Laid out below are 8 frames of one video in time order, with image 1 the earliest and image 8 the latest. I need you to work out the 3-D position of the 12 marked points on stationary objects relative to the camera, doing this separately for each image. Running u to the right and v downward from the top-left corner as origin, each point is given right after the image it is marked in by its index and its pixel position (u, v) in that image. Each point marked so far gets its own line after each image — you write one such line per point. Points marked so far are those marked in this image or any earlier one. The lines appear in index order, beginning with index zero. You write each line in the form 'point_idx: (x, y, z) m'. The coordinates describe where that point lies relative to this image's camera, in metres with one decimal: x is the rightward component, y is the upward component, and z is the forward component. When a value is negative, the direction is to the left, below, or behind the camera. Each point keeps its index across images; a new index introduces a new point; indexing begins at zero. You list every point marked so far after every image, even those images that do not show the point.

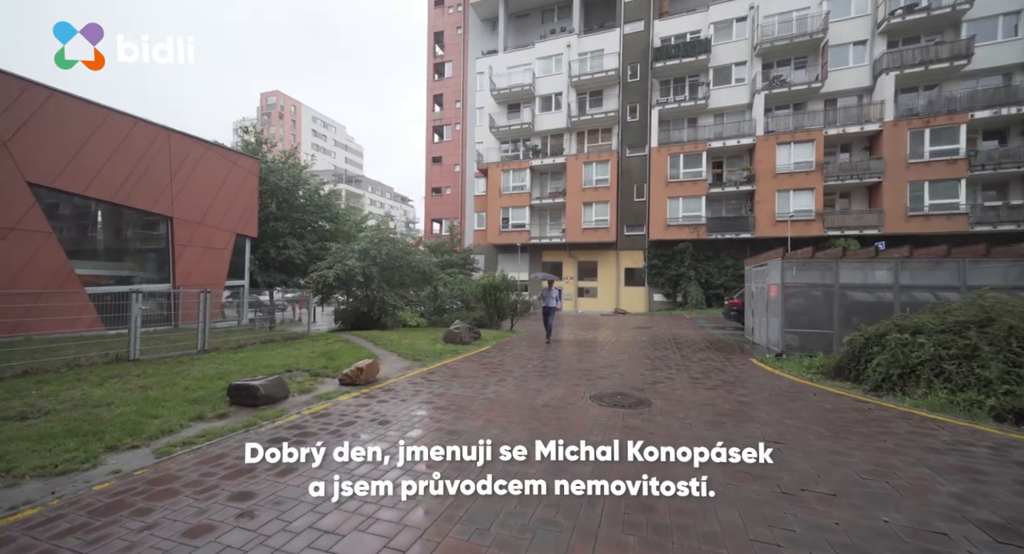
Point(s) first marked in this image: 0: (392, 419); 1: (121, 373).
0: (-1.4, -1.8, +5.7) m
1: (-5.3, -1.4, +6.1) m
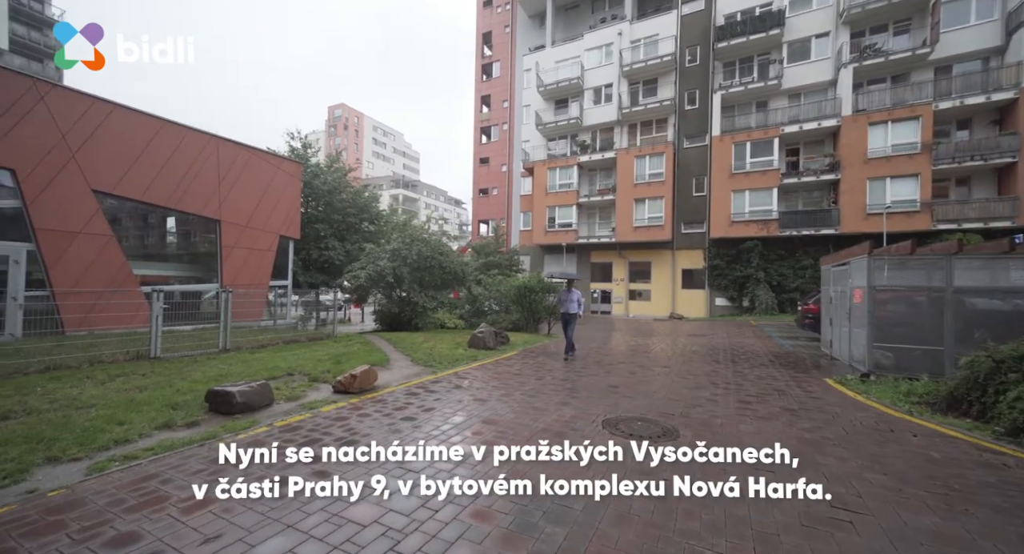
0: (-1.6, -1.8, +4.9) m
1: (-5.4, -1.3, +5.8) m
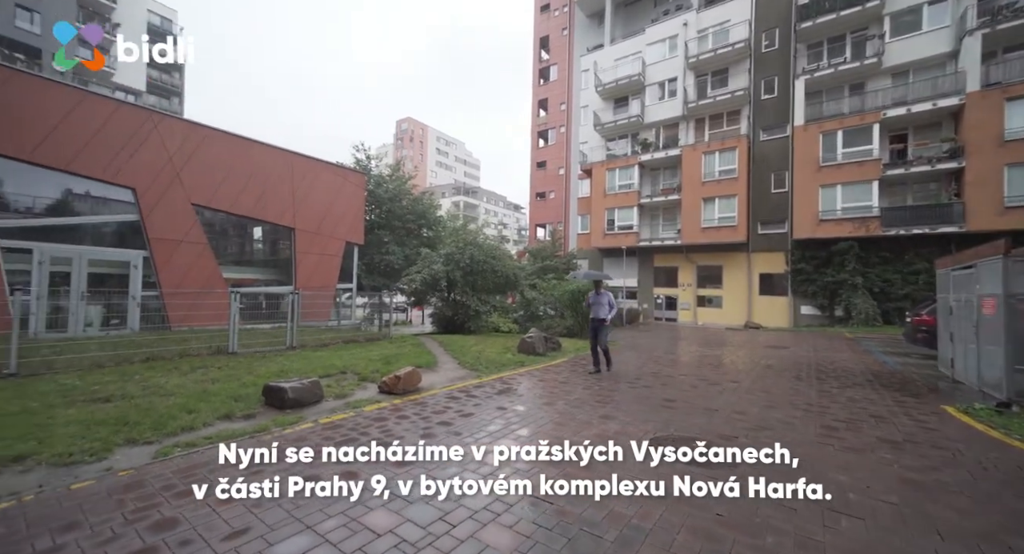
0: (-1.2, -1.8, +4.8) m
1: (-4.8, -1.3, +6.3) m
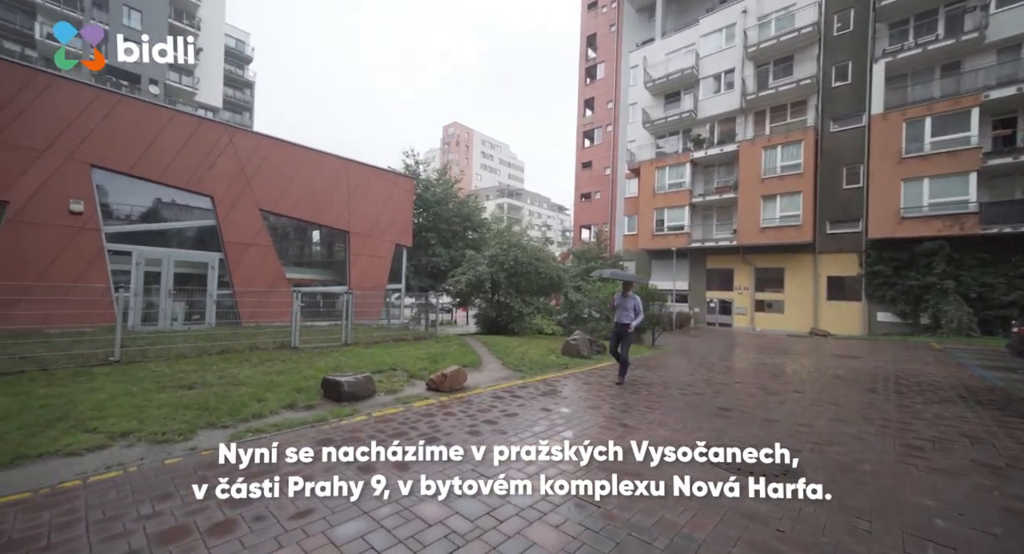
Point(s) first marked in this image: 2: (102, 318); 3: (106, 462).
0: (-0.7, -1.8, +4.9) m
1: (-4.1, -1.3, +6.8) m
2: (-6.7, -0.7, +6.9) m
3: (-2.8, -1.3, +3.0) m
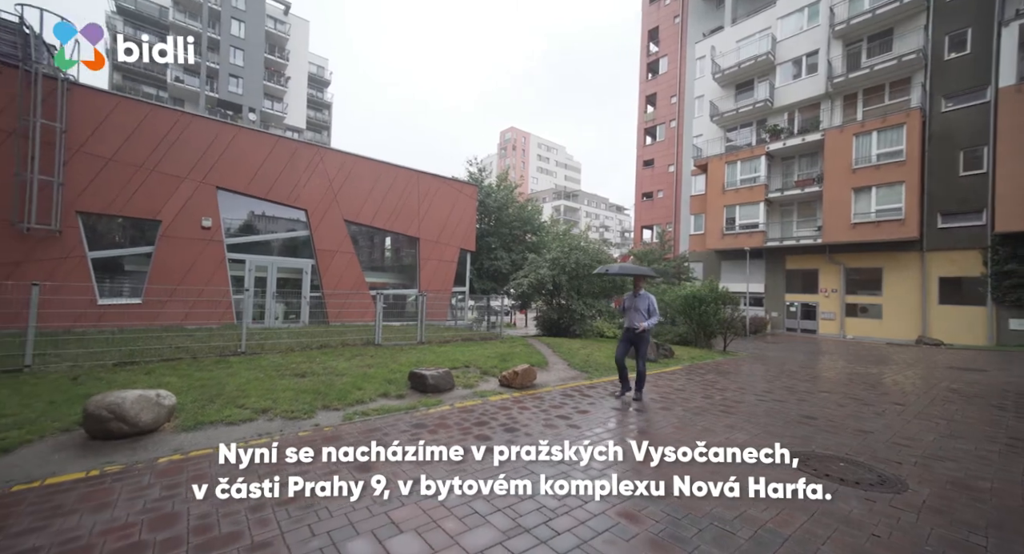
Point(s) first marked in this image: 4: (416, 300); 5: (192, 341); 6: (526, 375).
0: (+0.2, -1.8, +5.3) m
1: (-2.9, -1.4, +7.6) m
2: (-5.5, -0.8, +8.0) m
3: (-2.2, -1.3, +3.6) m
4: (-2.3, -0.5, +10.3) m
5: (-5.3, -1.1, +7.1) m
6: (+0.2, -1.7, +7.3) m
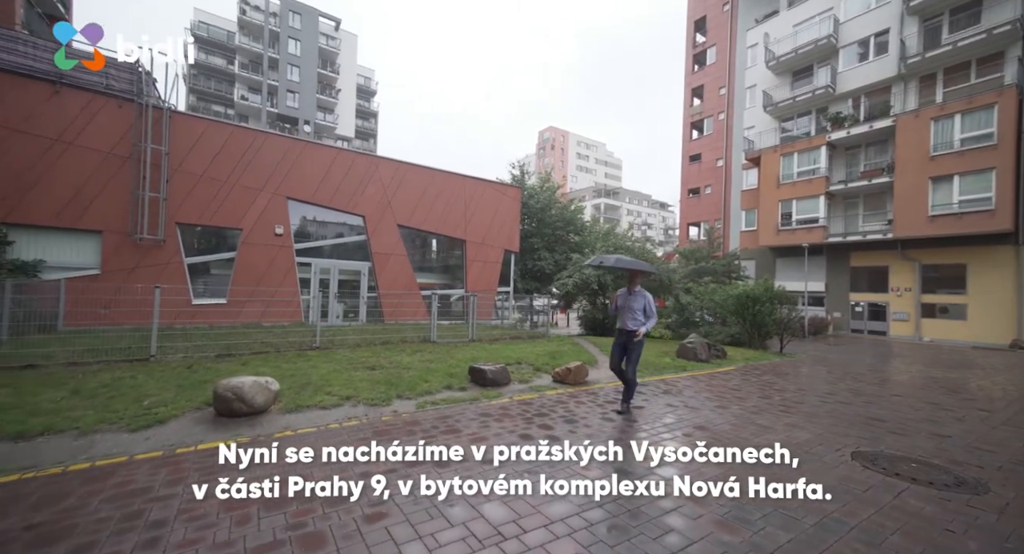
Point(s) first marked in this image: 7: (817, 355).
0: (+1.0, -1.8, +5.4) m
1: (-2.0, -1.4, +8.0) m
2: (-4.5, -0.8, +8.7) m
3: (-1.6, -1.3, +4.0) m
4: (-1.1, -0.5, +10.7) m
5: (-4.4, -1.1, +7.8) m
6: (+1.2, -1.7, +7.5) m
7: (+9.3, -2.3, +13.0) m
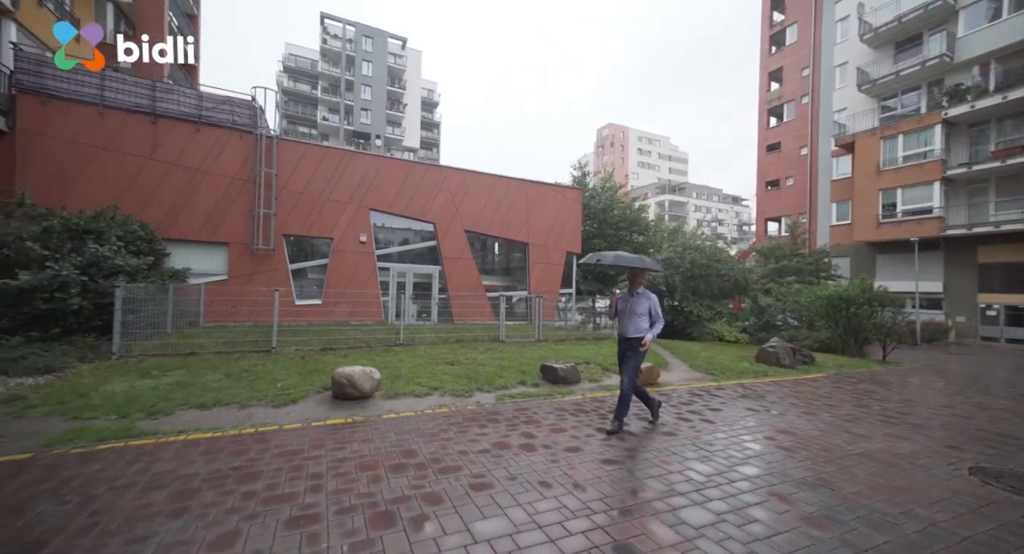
0: (+1.9, -1.8, +5.5) m
1: (-0.6, -1.5, +8.4) m
2: (-3.0, -0.9, +9.5) m
3: (-0.8, -1.3, +4.4) m
4: (+0.6, -0.6, +10.9) m
5: (-3.0, -1.2, +8.5) m
6: (+2.4, -1.7, +7.5) m
7: (+11.2, -2.2, +11.8) m
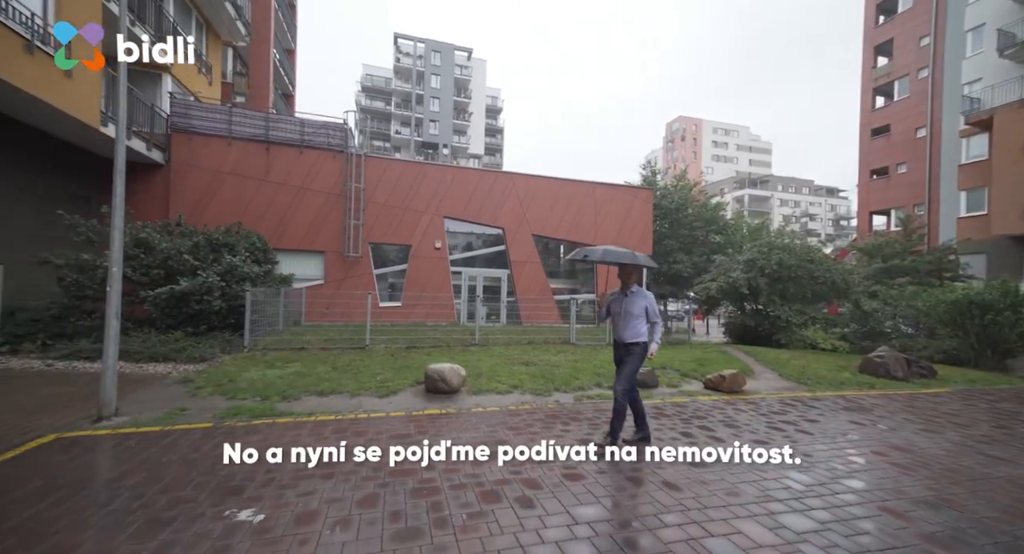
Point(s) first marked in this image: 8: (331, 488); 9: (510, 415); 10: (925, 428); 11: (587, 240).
0: (+2.9, -1.8, +5.2) m
1: (+0.8, -1.5, +8.5) m
2: (-1.4, -1.0, +9.9) m
3: (+0.1, -1.3, +4.6) m
4: (+2.3, -0.6, +10.8) m
5: (-1.6, -1.3, +9.0) m
6: (+3.7, -1.7, +7.1) m
7: (+13.0, -2.2, +10.1) m
8: (-1.0, -1.1, +2.2) m
9: (-0.1, -1.3, +4.0) m
10: (+5.3, -1.9, +5.6) m
11: (+2.8, +1.4, +16.6) m
